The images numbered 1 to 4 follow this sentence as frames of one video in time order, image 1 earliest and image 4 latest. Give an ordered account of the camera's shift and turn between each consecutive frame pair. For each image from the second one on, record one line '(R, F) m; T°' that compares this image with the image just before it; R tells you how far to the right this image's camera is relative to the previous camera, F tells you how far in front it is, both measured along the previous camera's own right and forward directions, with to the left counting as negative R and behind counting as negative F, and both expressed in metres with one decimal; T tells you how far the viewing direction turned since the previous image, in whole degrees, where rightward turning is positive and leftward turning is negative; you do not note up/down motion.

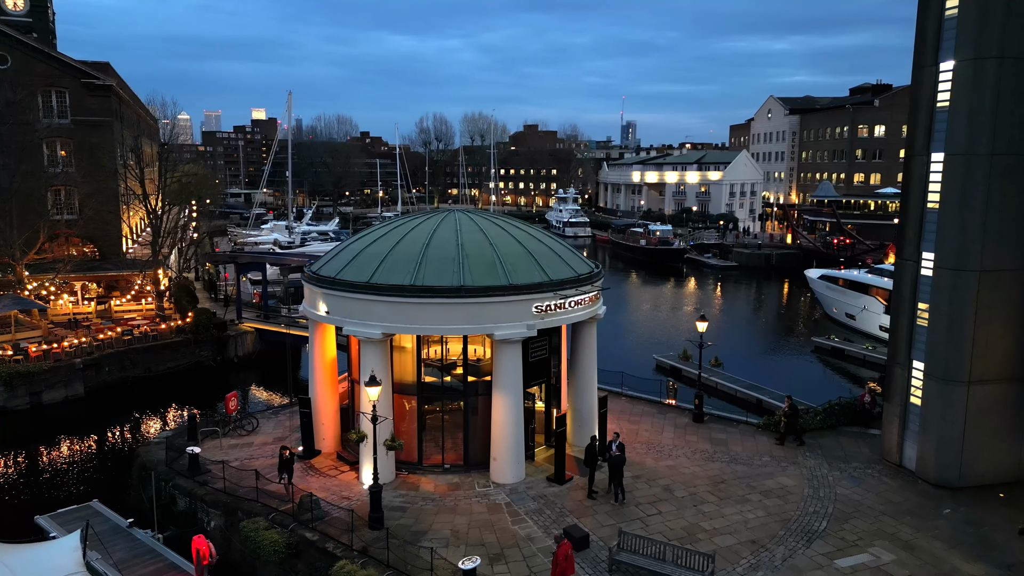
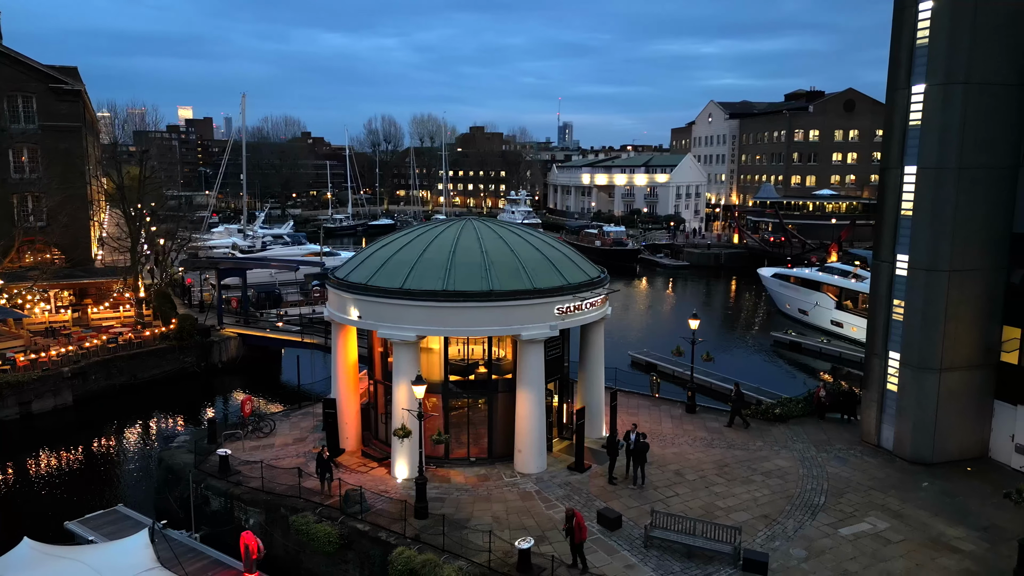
(-2.1, -1.1) m; +5°
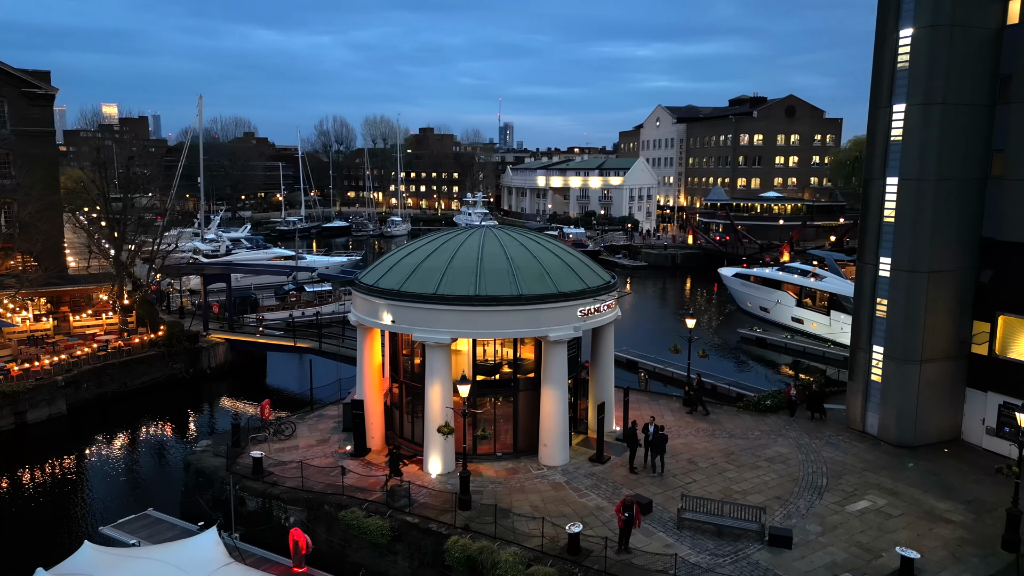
(-2.2, -1.0) m; +4°
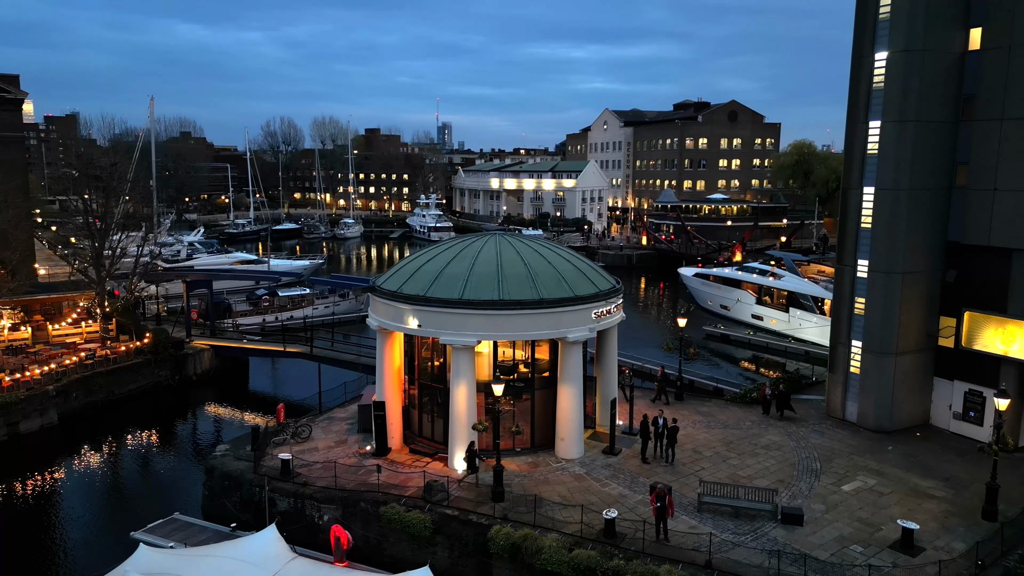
(-2.2, -1.0) m; +4°
